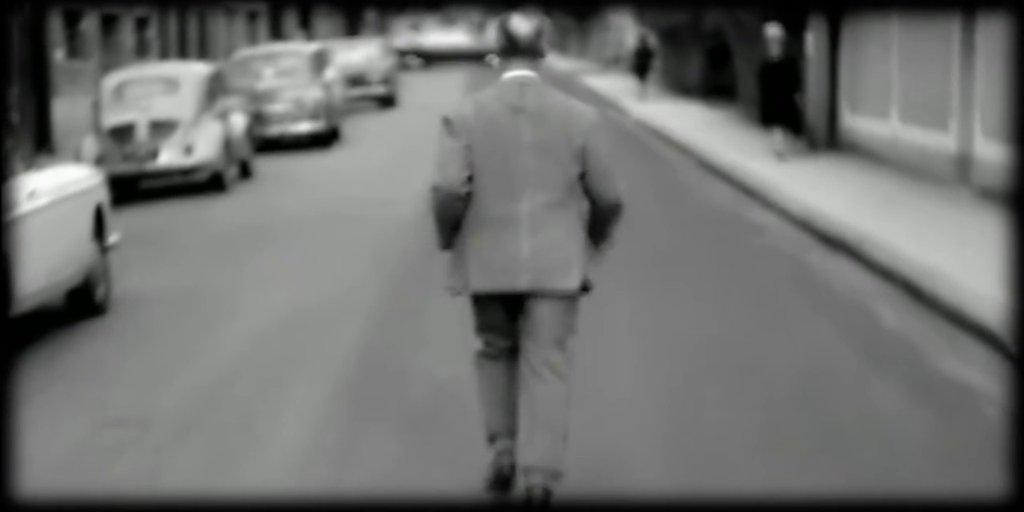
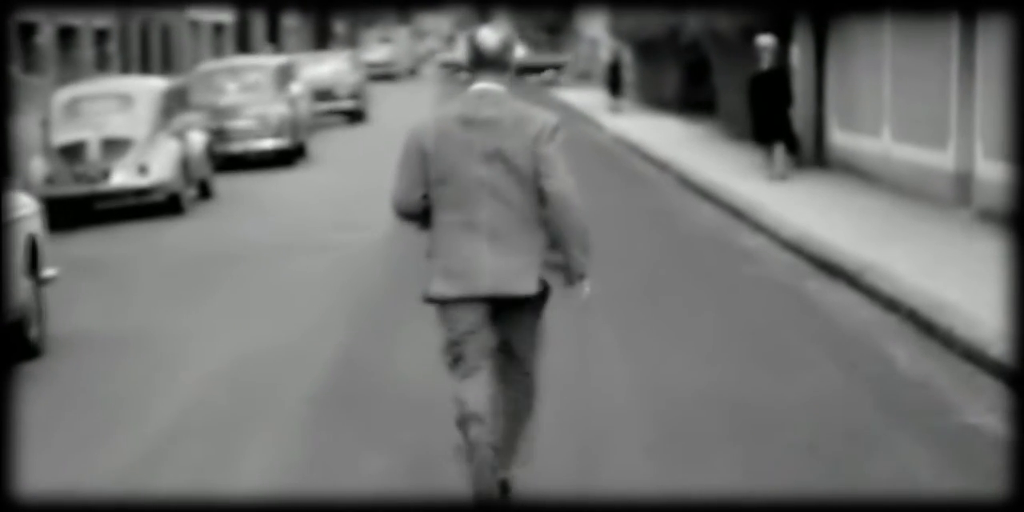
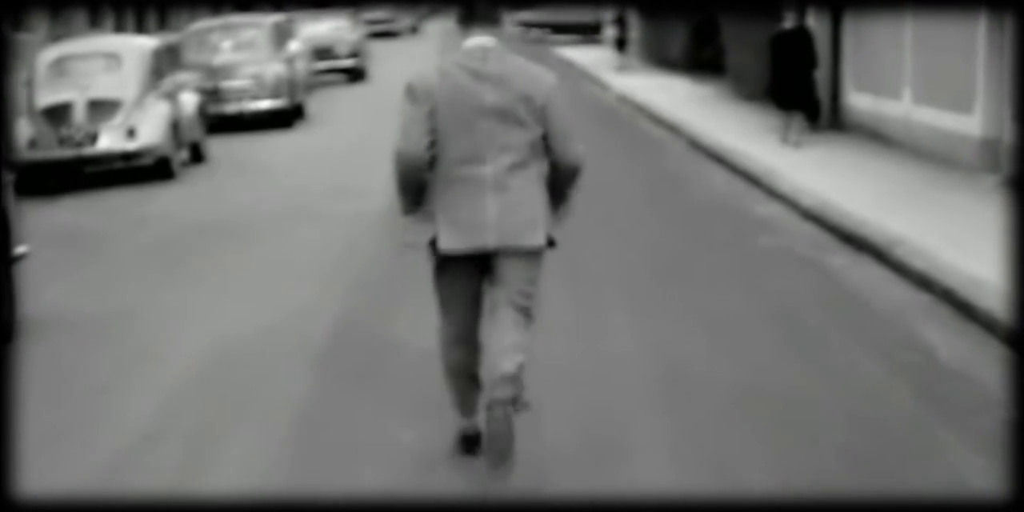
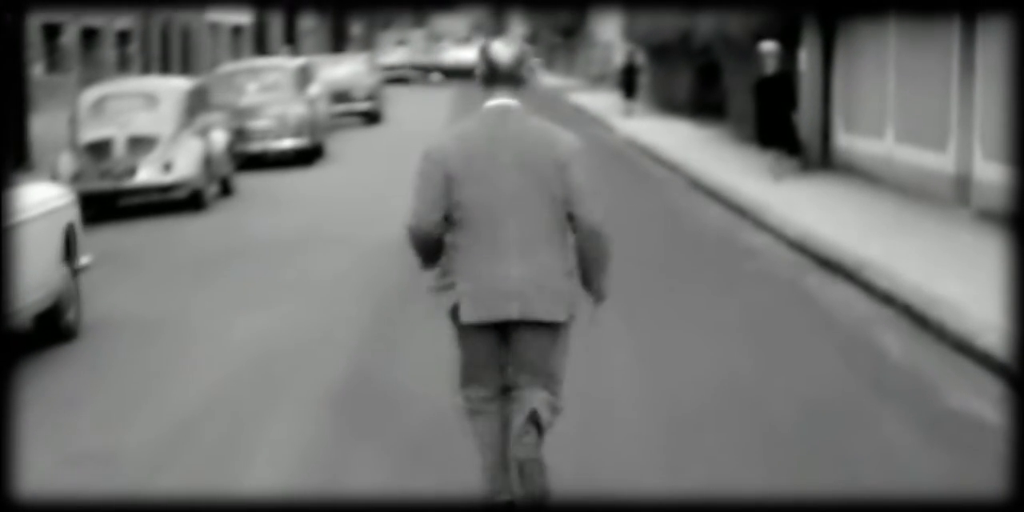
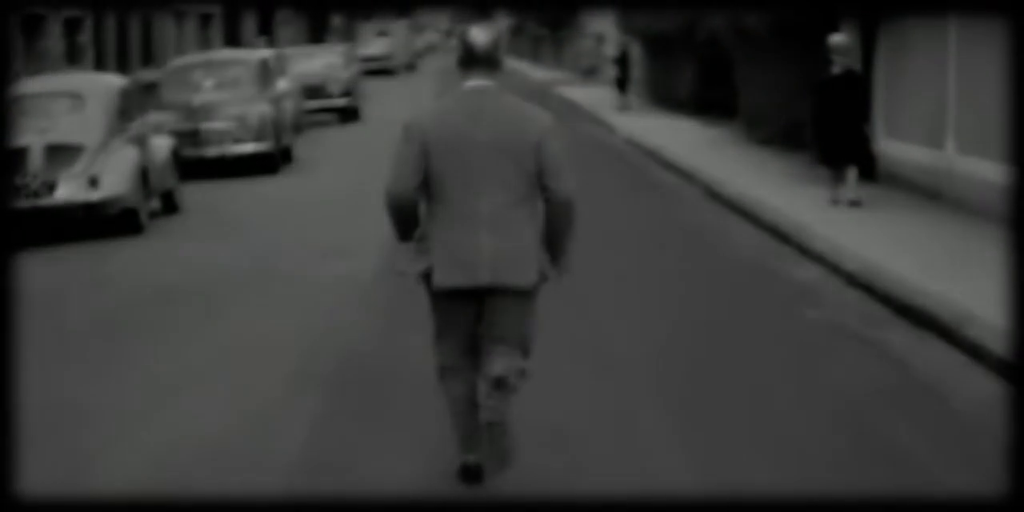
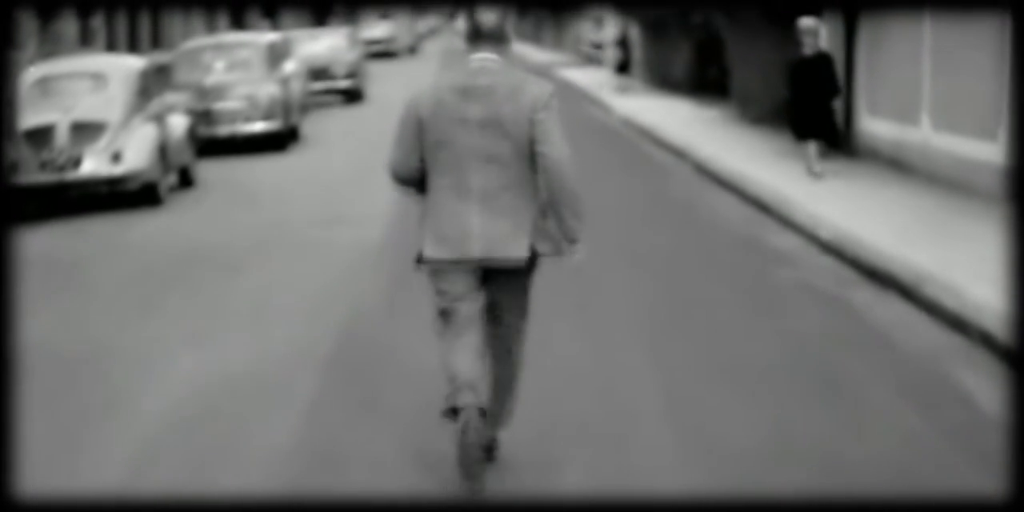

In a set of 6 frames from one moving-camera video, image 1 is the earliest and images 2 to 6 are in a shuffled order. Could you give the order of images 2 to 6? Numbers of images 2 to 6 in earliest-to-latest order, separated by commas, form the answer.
4, 2, 3, 6, 5
